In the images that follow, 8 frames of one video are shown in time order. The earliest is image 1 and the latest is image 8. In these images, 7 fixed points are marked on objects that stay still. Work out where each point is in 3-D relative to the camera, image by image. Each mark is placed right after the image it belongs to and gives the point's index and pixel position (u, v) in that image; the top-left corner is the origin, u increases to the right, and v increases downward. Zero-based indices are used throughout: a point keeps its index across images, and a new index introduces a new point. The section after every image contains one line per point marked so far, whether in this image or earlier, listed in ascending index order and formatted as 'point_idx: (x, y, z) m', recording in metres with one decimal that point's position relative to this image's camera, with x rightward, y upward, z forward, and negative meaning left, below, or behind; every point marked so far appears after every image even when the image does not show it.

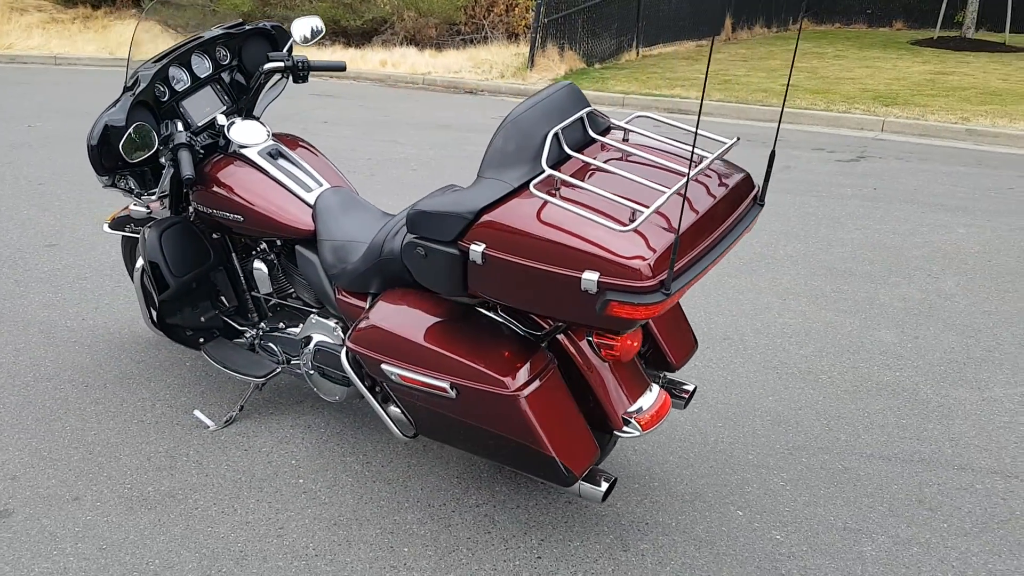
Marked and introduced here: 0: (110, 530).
0: (-1.1, -0.7, +2.6) m
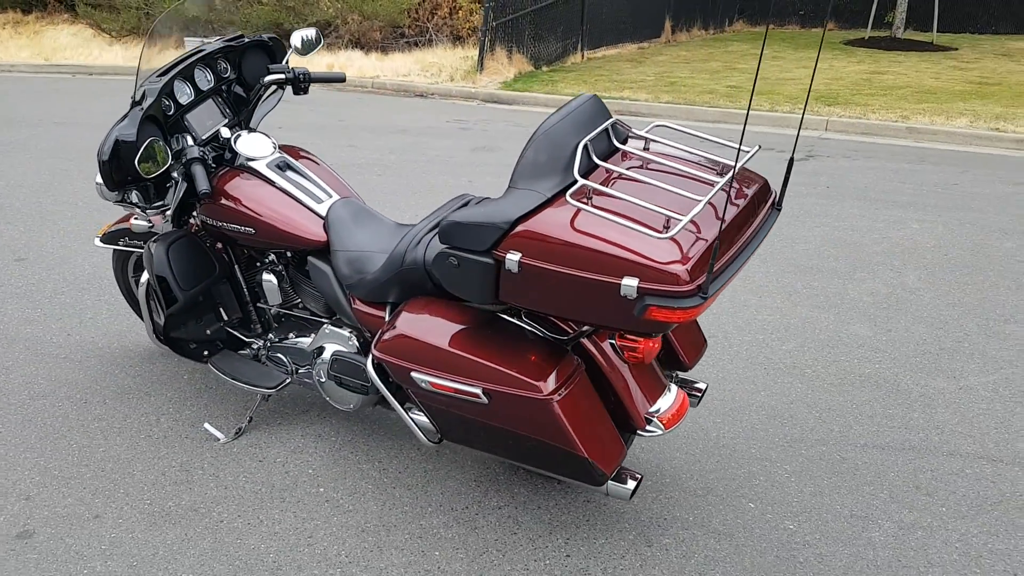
0: (-1.0, -0.7, +2.6) m
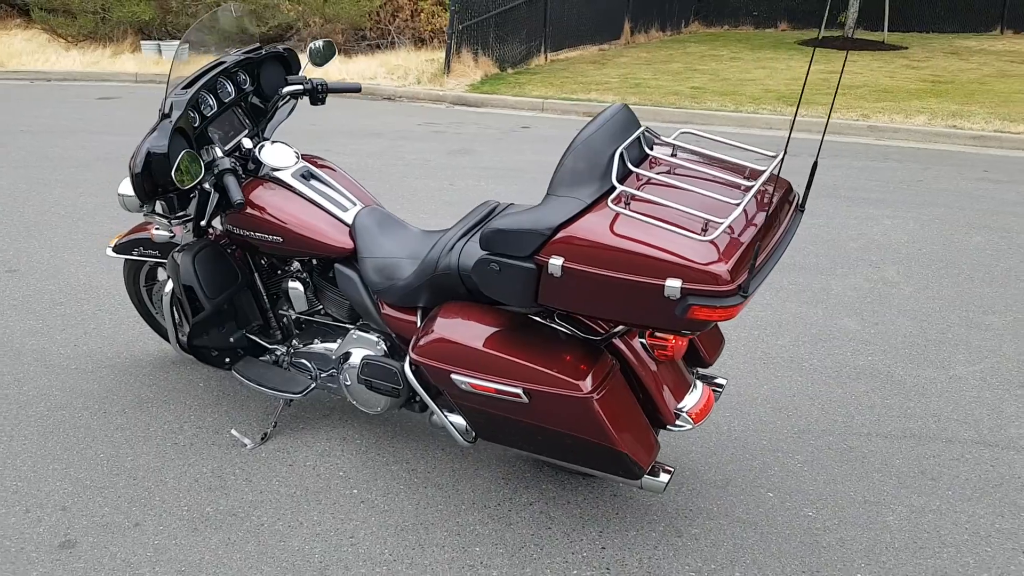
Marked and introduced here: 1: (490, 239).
0: (-0.9, -0.7, +2.7) m
1: (-0.1, +0.1, +2.4) m
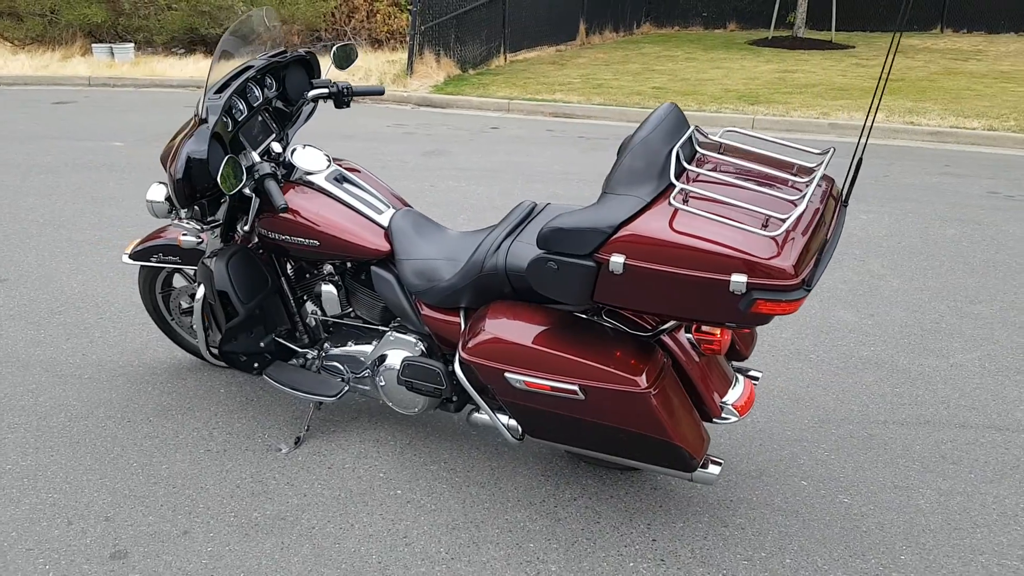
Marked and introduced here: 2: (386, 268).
0: (-0.8, -0.7, +2.7) m
1: (+0.1, +0.1, +2.5) m
2: (-0.4, +0.1, +3.1) m
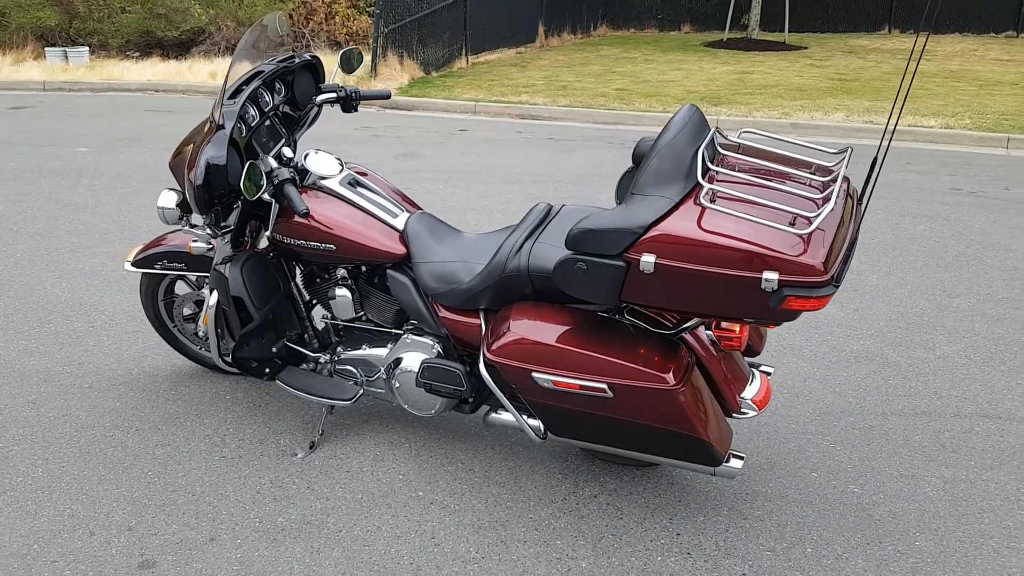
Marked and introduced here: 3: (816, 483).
0: (-0.7, -0.8, +2.6) m
1: (+0.2, +0.1, +2.5) m
2: (-0.4, +0.1, +3.1) m
3: (+1.0, -0.6, +3.1) m
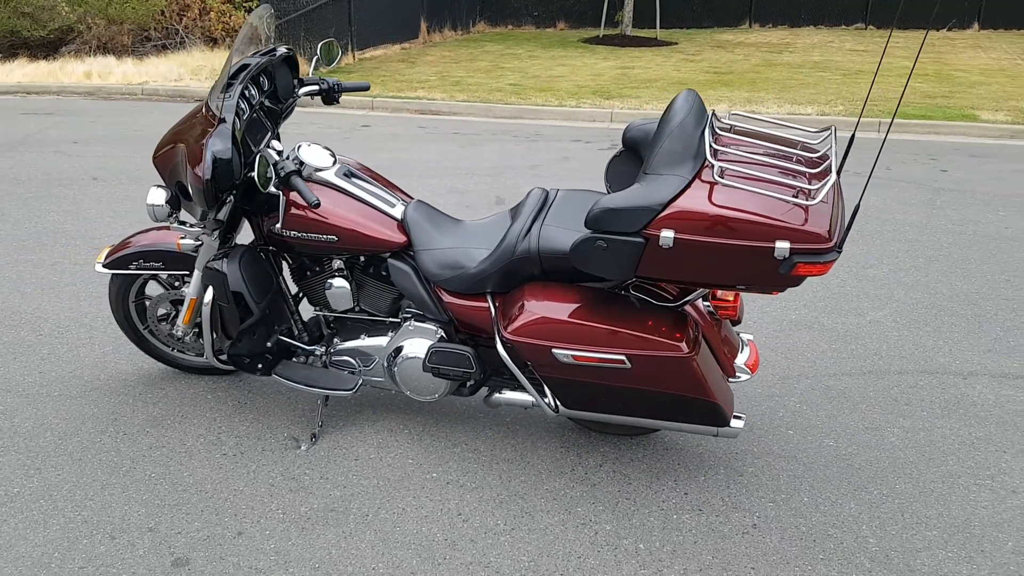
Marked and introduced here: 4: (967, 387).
0: (-0.6, -0.7, +2.7) m
1: (+0.2, +0.2, +2.6) m
2: (-0.4, +0.1, +3.2) m
3: (+1.0, -0.5, +3.4) m
4: (+1.8, -0.4, +3.9) m
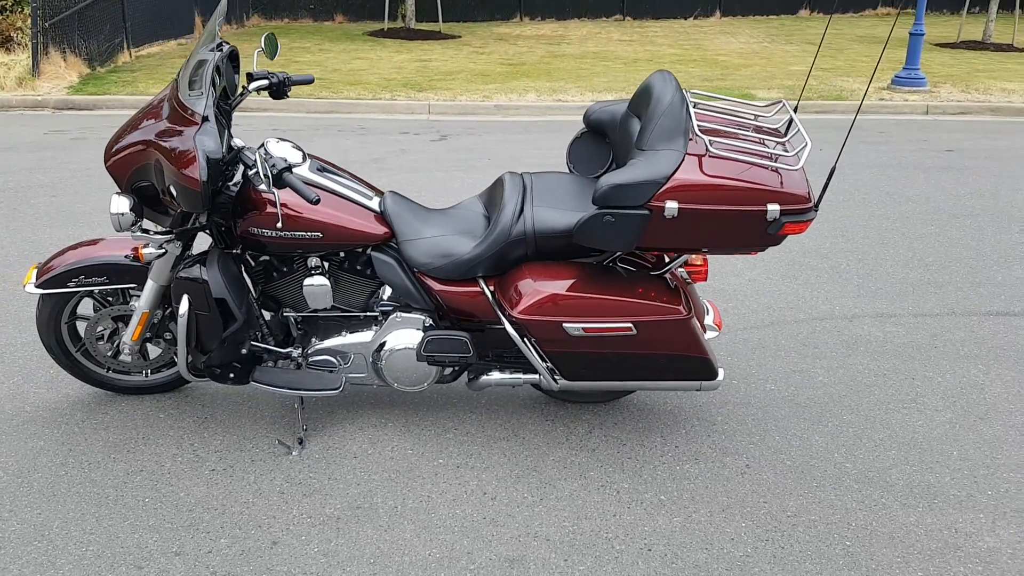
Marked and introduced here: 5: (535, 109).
0: (-0.4, -0.7, +2.6) m
1: (+0.3, +0.3, +2.8) m
2: (-0.4, +0.1, +3.2) m
3: (+0.9, -0.4, +3.7) m
4: (+1.6, -0.2, +4.4) m
5: (+0.2, +2.0, +10.5) m
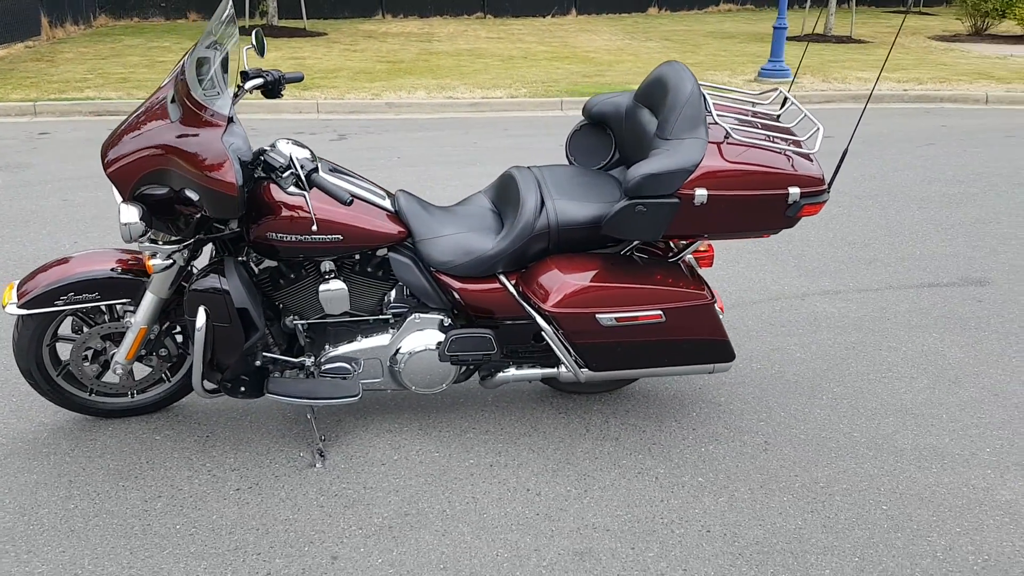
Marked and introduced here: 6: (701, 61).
0: (-0.3, -0.7, +2.6) m
1: (+0.4, +0.3, +2.8) m
2: (-0.4, +0.1, +3.1) m
3: (+0.9, -0.3, +3.8) m
4: (+1.4, -0.1, +4.6) m
5: (-0.9, +2.0, +10.5) m
6: (+3.0, +3.6, +15.2) m
